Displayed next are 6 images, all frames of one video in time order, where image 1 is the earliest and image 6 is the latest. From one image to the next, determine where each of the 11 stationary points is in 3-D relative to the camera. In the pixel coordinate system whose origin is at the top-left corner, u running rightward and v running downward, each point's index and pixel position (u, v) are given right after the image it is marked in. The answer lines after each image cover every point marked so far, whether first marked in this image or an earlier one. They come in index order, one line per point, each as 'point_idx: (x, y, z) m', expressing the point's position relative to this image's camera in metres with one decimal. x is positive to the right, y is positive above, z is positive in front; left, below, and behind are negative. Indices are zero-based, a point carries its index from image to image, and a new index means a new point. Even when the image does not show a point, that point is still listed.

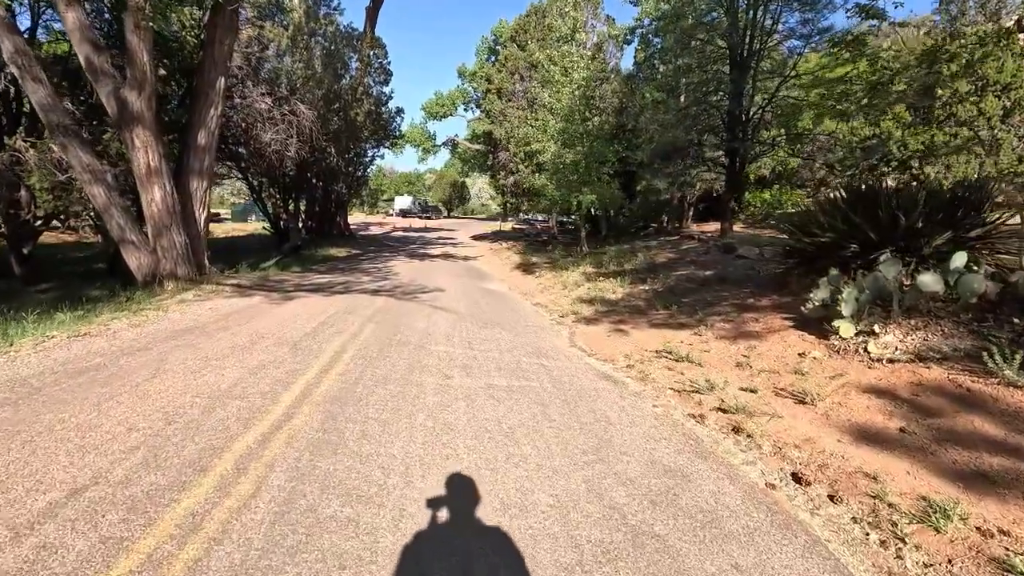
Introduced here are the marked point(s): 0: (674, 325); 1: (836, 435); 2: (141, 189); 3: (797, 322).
0: (+2.7, -0.6, +8.7) m
1: (+2.9, -1.3, +4.6) m
2: (-7.2, +1.9, +10.2) m
3: (+3.9, -0.5, +7.2) m
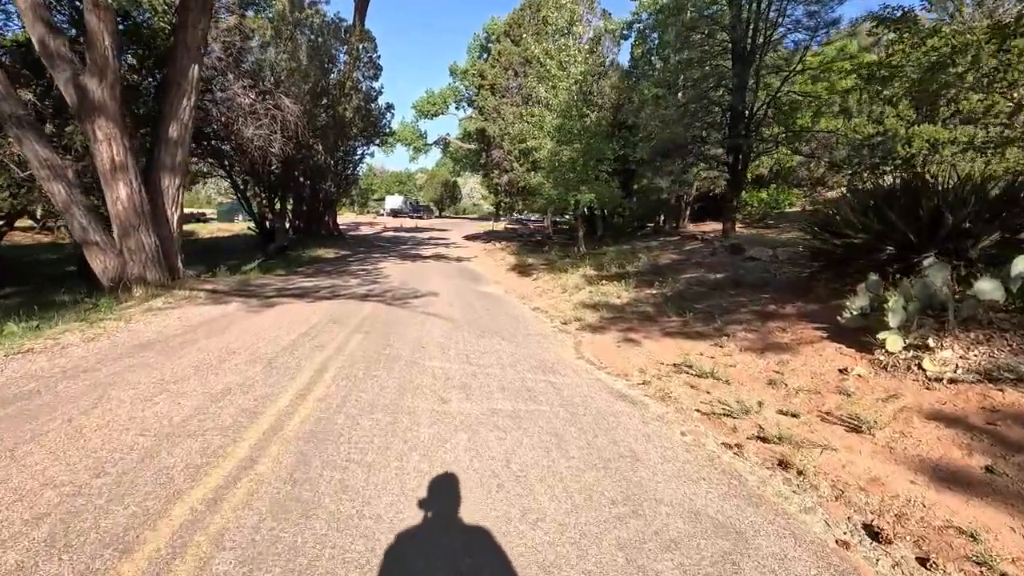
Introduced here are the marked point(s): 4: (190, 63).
0: (+2.7, -0.7, +7.9) m
1: (+2.9, -1.4, +3.9) m
2: (-7.2, +1.8, +9.3) m
3: (+3.9, -0.6, +6.5) m
4: (-6.2, +4.3, +10.2) m
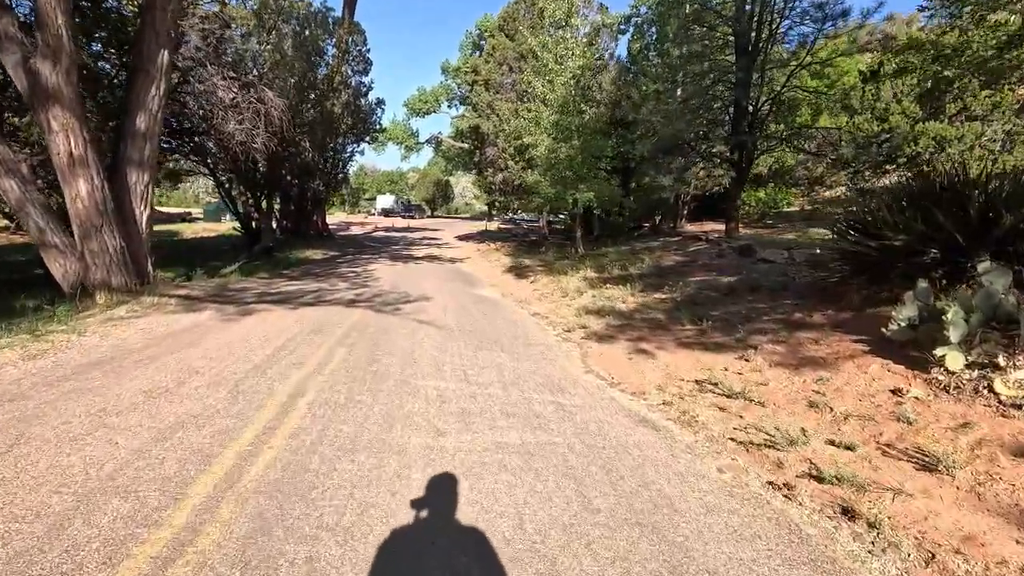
0: (+2.7, -0.8, +7.2) m
1: (+3.0, -1.5, +3.2) m
2: (-7.2, +1.7, +8.5) m
3: (+4.0, -0.7, +5.8) m
4: (-6.2, +4.2, +9.3) m
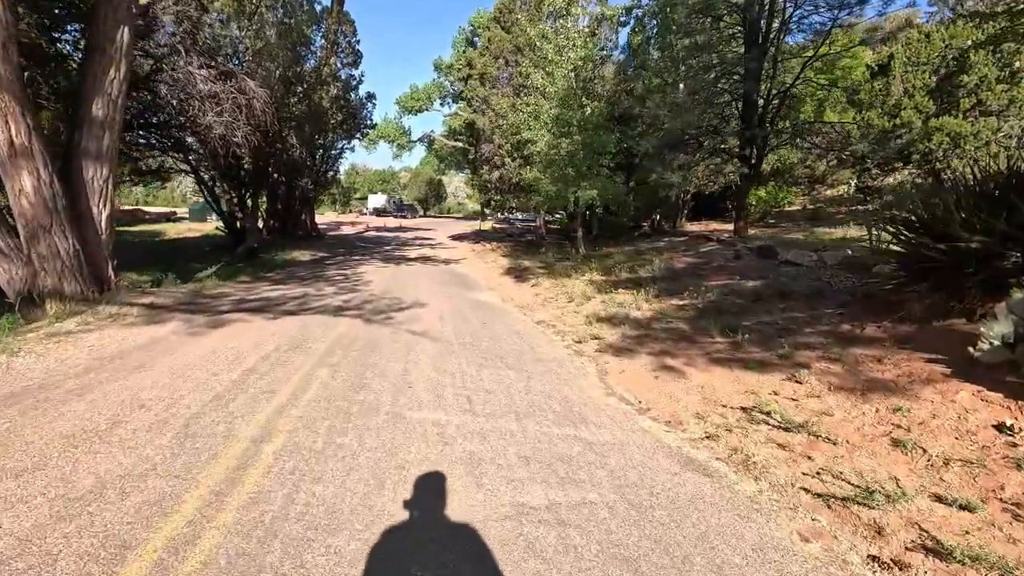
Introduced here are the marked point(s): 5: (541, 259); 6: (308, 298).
0: (+2.8, -0.9, +6.3) m
1: (+3.2, -1.6, +2.3) m
2: (-7.1, +1.6, +7.4) m
3: (+4.1, -0.8, +4.9) m
4: (-6.2, +4.1, +8.3) m
5: (+1.1, +1.1, +19.7) m
6: (-4.3, -0.2, +11.2) m
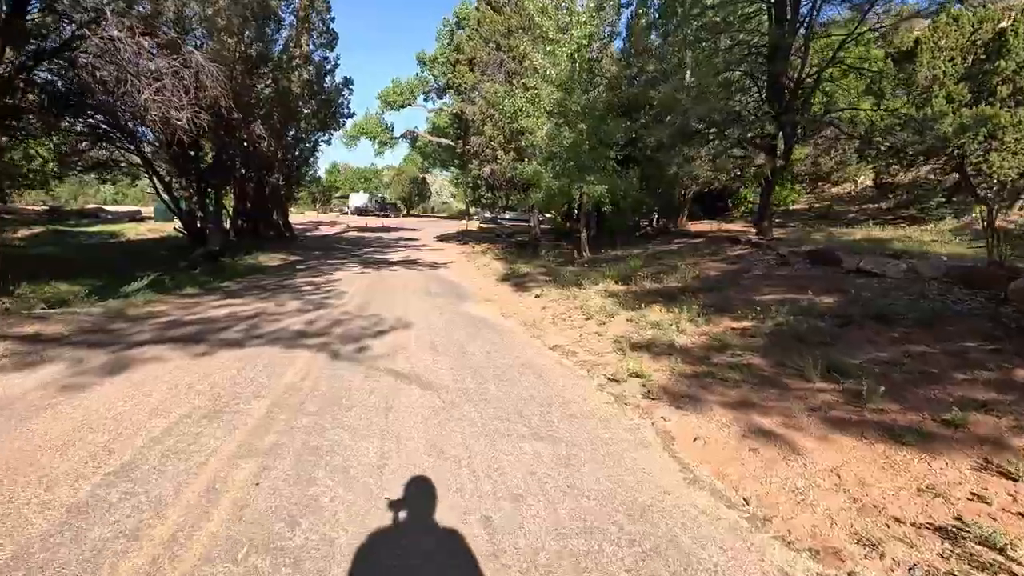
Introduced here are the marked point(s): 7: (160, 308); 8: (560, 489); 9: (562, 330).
0: (+3.1, -1.2, +4.2) m
1: (+3.6, -1.9, +0.2) m
2: (-6.9, +1.3, +5.0) m
3: (+4.4, -1.0, +2.9) m
4: (-6.0, +3.8, +5.9) m
5: (+0.9, +0.8, +17.5) m
6: (-4.2, -0.5, +8.9) m
7: (-6.1, -0.3, +9.1) m
8: (+0.4, -1.4, +3.7) m
9: (+0.9, -0.7, +9.2) m
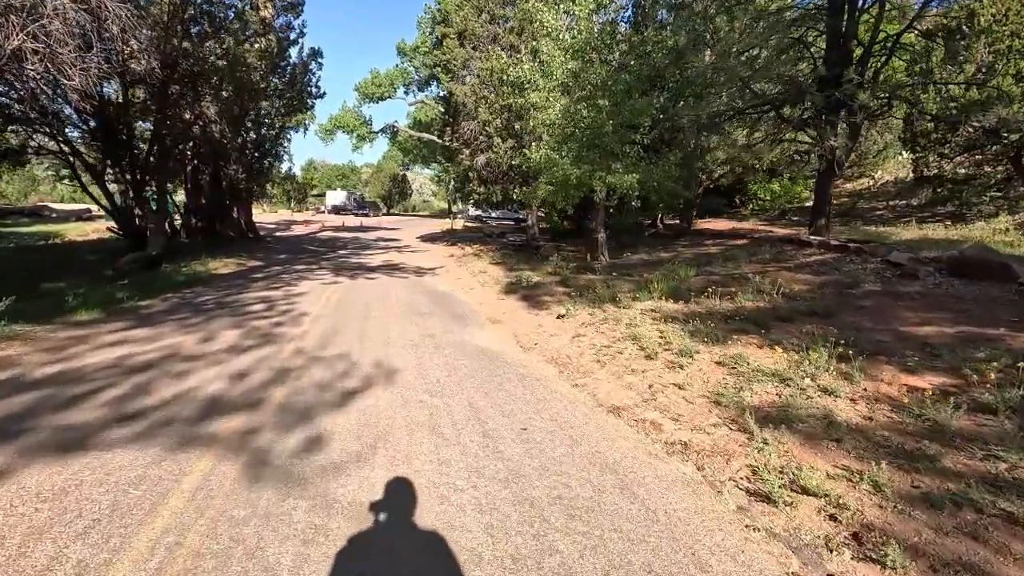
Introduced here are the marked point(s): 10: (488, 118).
0: (+3.7, -1.5, +1.4) m
1: (+4.3, -2.2, -2.6) m
2: (-6.3, +0.9, +1.8) m
3: (+5.1, -1.3, 0.0) m
4: (-5.5, +3.4, +2.7) m
5: (+1.0, +0.5, +14.6) m
6: (-3.8, -0.9, +5.8) m
7: (-5.7, -0.7, +5.9) m
8: (+1.0, -1.7, +0.7) m
9: (+1.3, -1.1, +6.3) m
10: (-0.8, +5.7, +17.7) m
